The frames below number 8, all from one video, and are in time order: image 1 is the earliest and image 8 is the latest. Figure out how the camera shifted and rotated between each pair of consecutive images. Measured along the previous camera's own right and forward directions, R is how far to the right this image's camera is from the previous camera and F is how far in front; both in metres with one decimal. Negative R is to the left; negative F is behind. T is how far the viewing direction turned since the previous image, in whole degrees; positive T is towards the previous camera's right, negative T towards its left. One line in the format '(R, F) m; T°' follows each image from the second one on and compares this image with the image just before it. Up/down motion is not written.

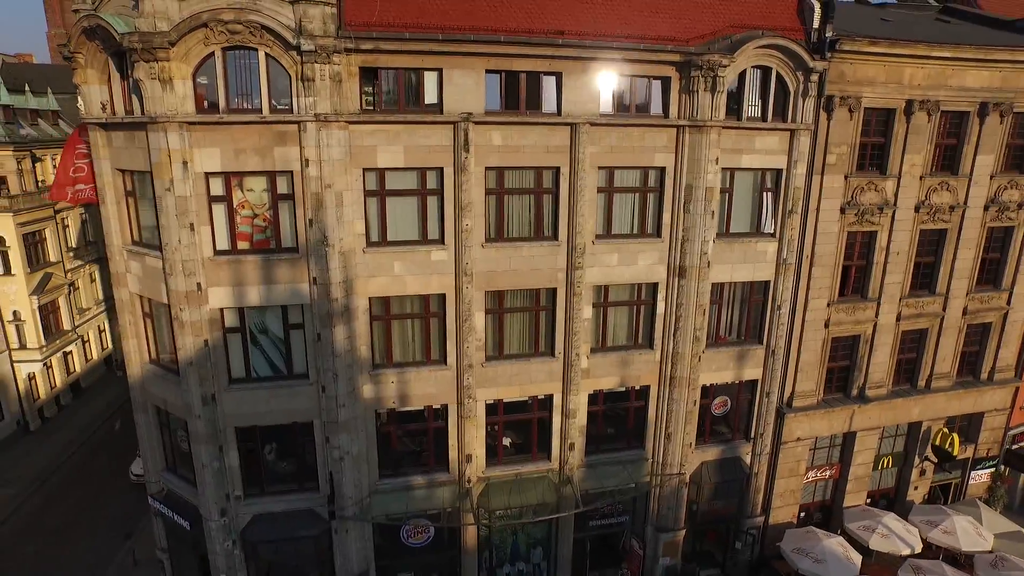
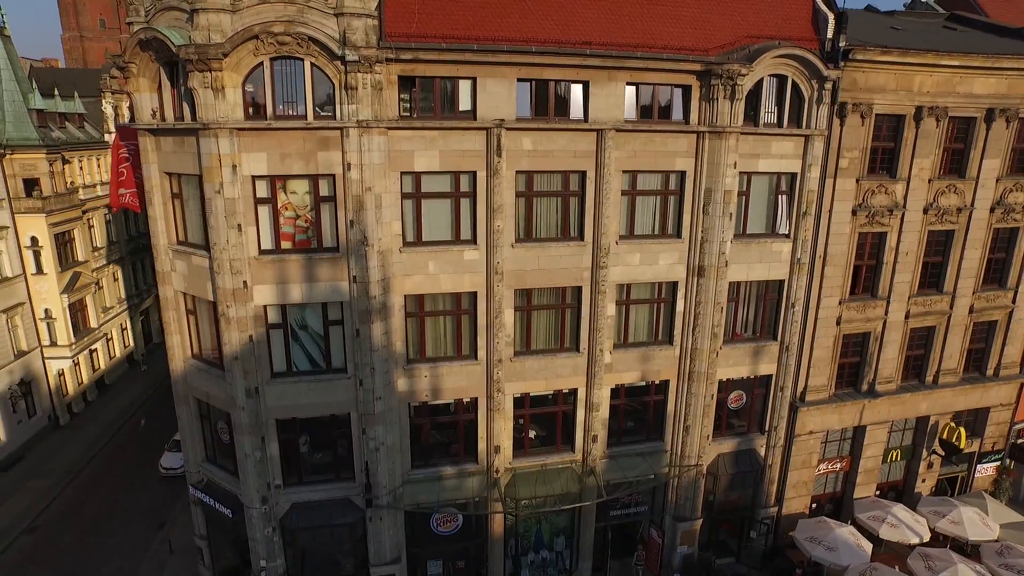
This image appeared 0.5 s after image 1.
(-0.8, -0.9) m; 0°
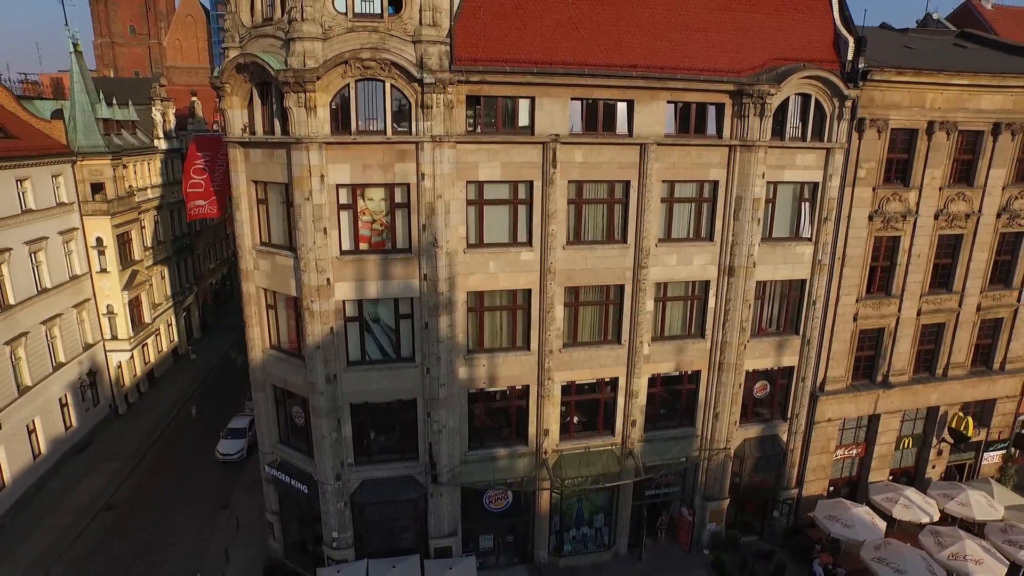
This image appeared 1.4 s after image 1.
(-1.6, -2.0) m; 0°
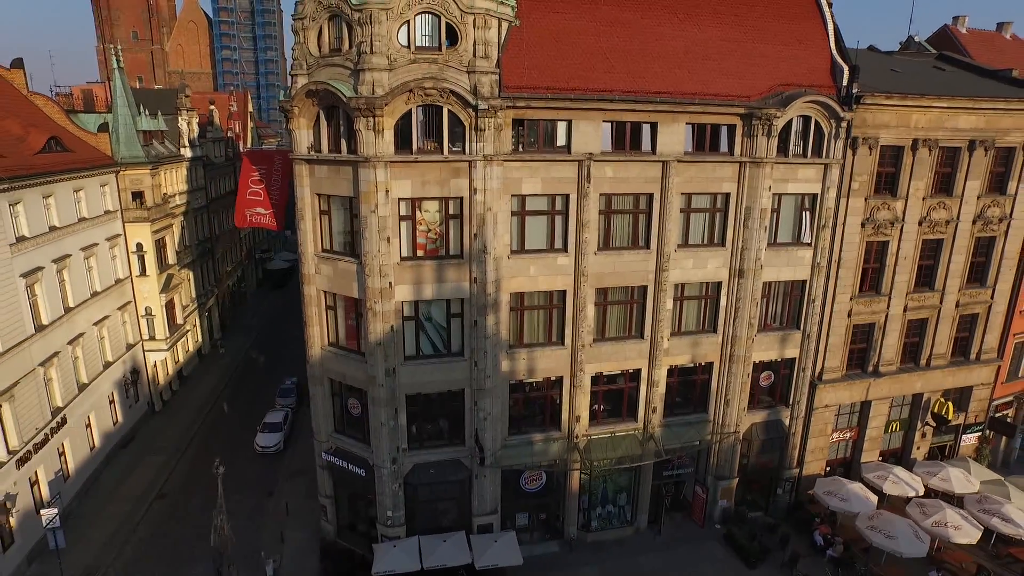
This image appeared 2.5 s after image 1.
(-2.1, -2.4) m; +2°
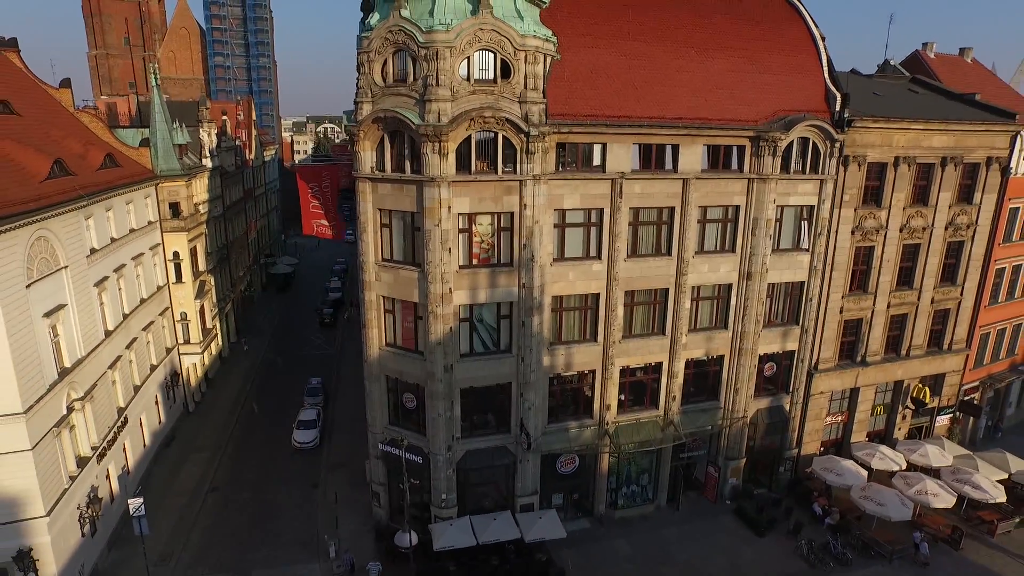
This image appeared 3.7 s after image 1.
(-3.0, -2.7) m; +3°
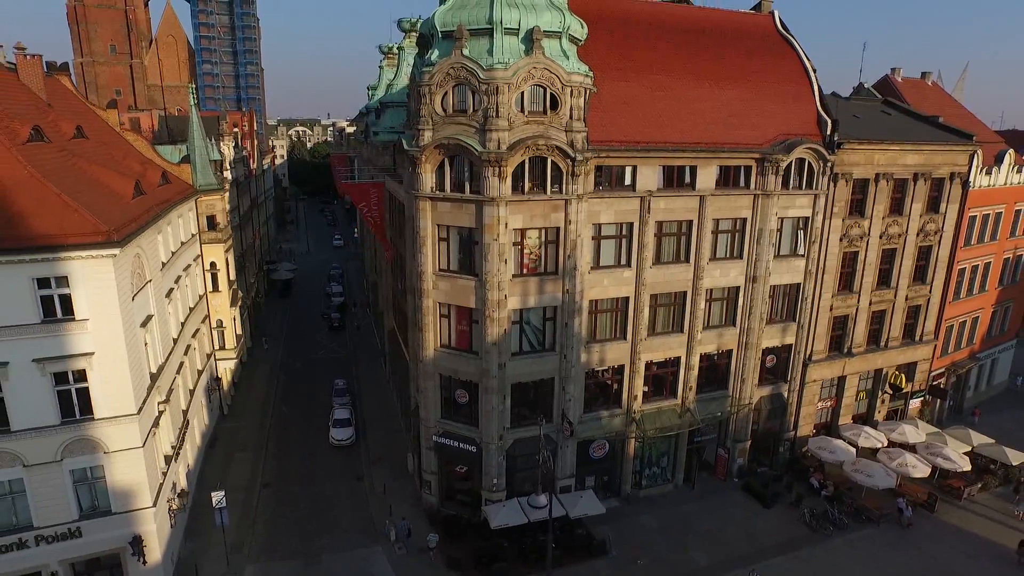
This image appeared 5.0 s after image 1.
(-3.8, -3.0) m; +4°
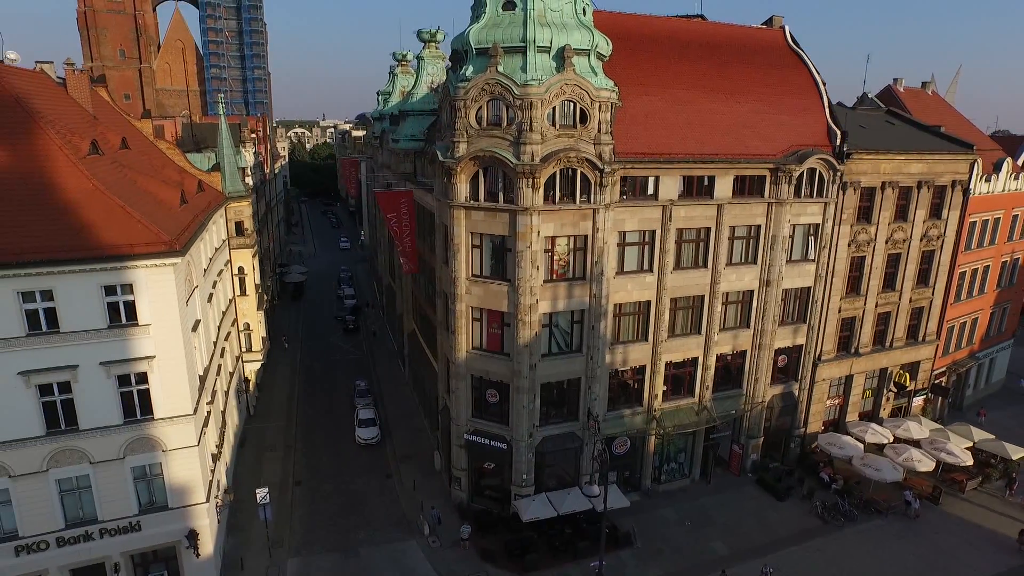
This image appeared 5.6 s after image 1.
(-1.8, -1.4) m; +1°
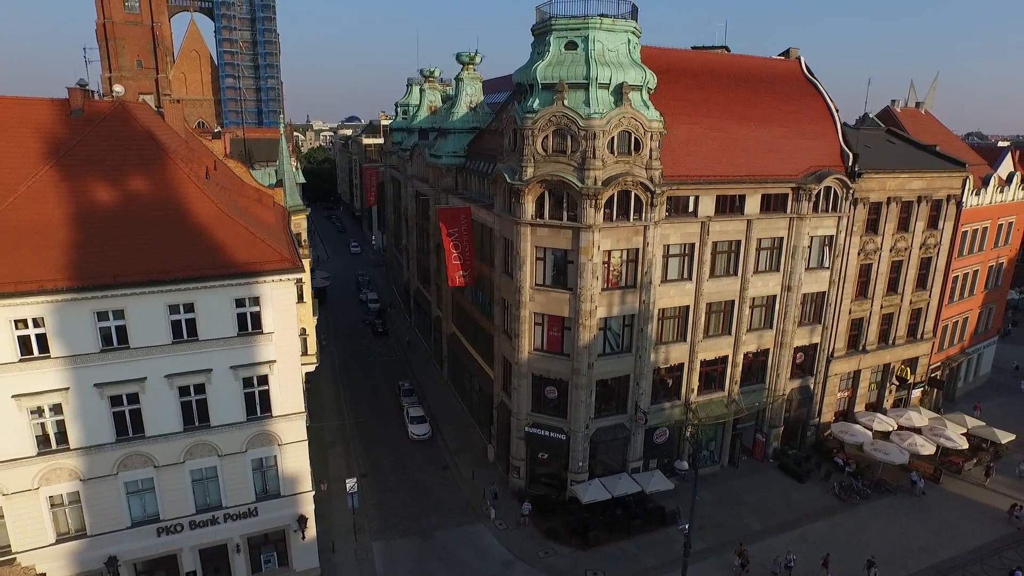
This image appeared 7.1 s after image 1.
(-4.3, -3.4) m; +2°
